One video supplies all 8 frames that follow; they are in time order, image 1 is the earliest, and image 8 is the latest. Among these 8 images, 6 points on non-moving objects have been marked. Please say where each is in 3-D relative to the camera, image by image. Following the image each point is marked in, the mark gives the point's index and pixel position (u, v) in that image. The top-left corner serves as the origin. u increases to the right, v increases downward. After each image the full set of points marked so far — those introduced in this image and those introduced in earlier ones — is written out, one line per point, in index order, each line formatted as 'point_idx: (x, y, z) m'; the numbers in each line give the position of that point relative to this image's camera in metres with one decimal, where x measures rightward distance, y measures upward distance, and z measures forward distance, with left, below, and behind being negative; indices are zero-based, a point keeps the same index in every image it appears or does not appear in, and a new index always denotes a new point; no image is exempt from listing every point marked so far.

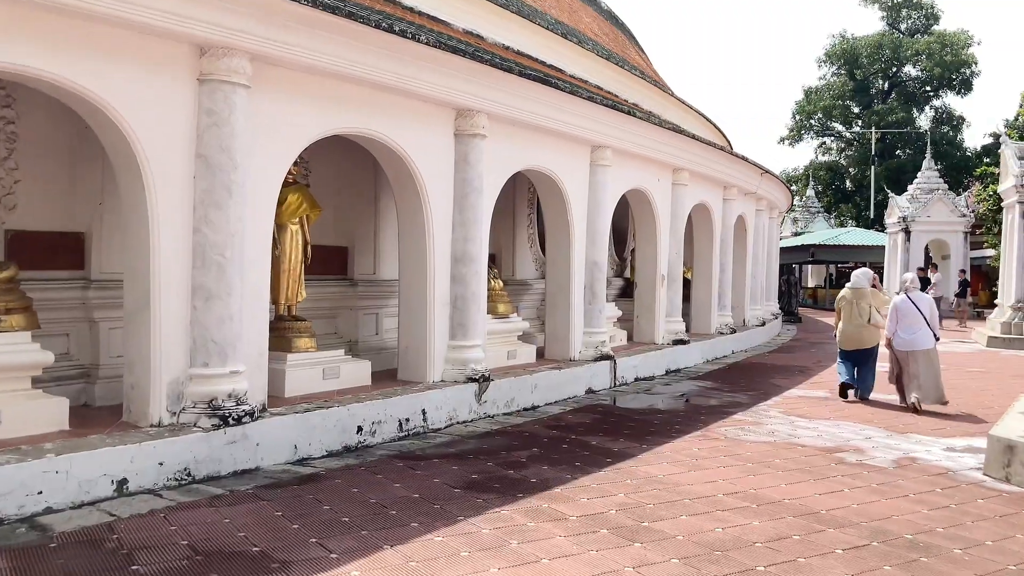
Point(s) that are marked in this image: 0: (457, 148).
0: (-0.5, +1.2, +8.0) m
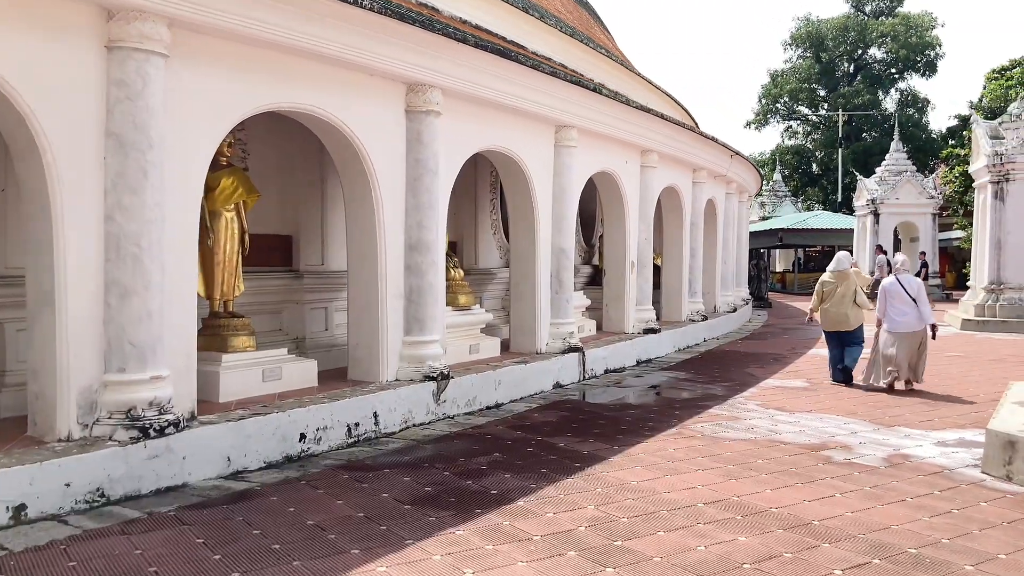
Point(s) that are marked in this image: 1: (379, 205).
0: (-0.8, +1.3, +7.4) m
1: (-1.1, +0.7, +7.1) m
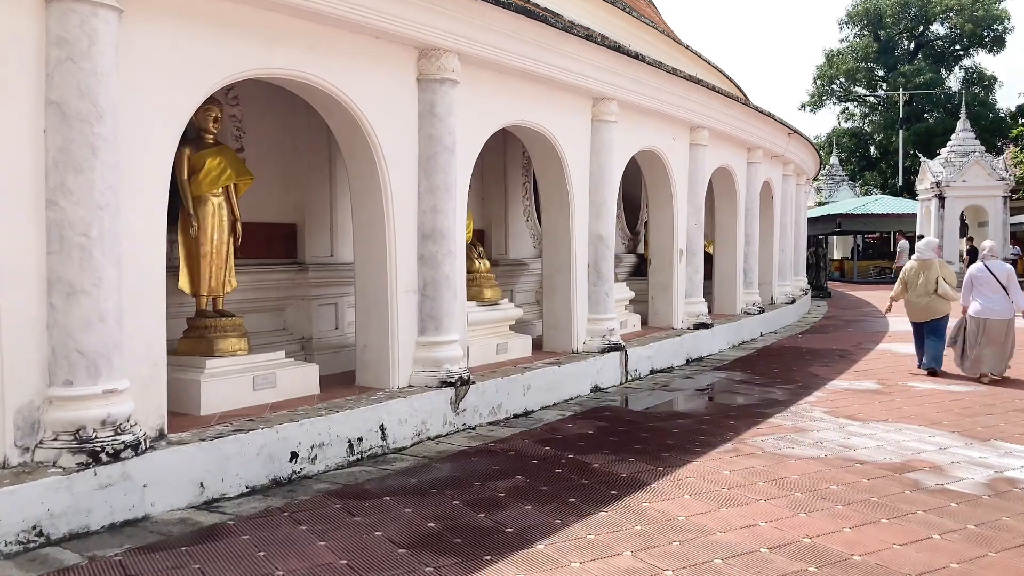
0: (-0.6, +1.4, +6.5) m
1: (-0.9, +0.7, +6.3) m
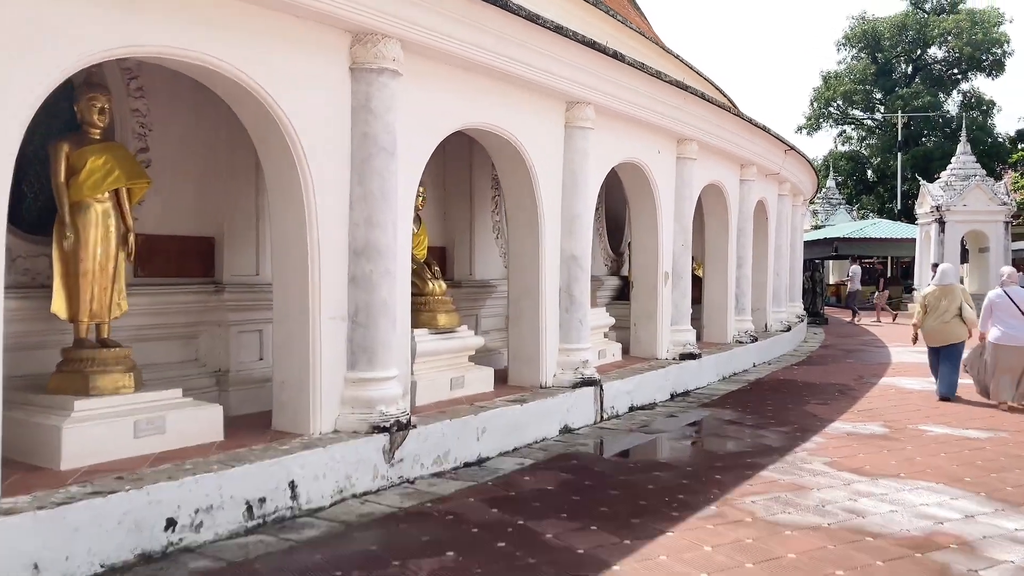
0: (-1.0, +1.2, +5.5) m
1: (-1.2, +0.5, +5.3) m
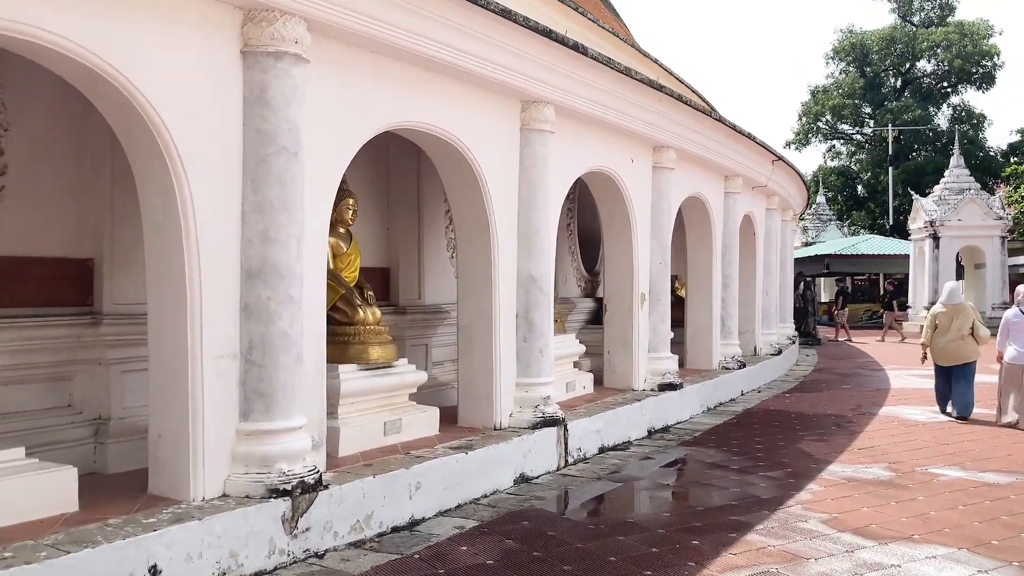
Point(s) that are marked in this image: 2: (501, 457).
0: (-1.3, +1.0, +4.5) m
1: (-1.5, +0.4, +4.3) m
2: (-0.1, -1.1, +6.1) m
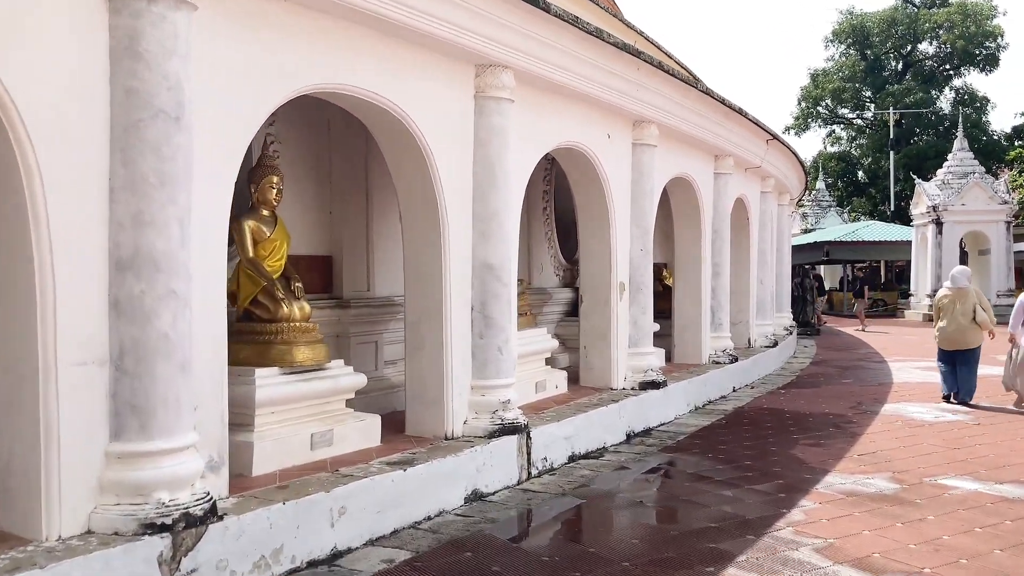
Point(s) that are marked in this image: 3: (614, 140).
0: (-1.6, +1.1, +3.7) m
1: (-1.8, +0.4, +3.5) m
2: (-0.4, -1.1, +5.3) m
3: (+0.9, +1.3, +7.8) m
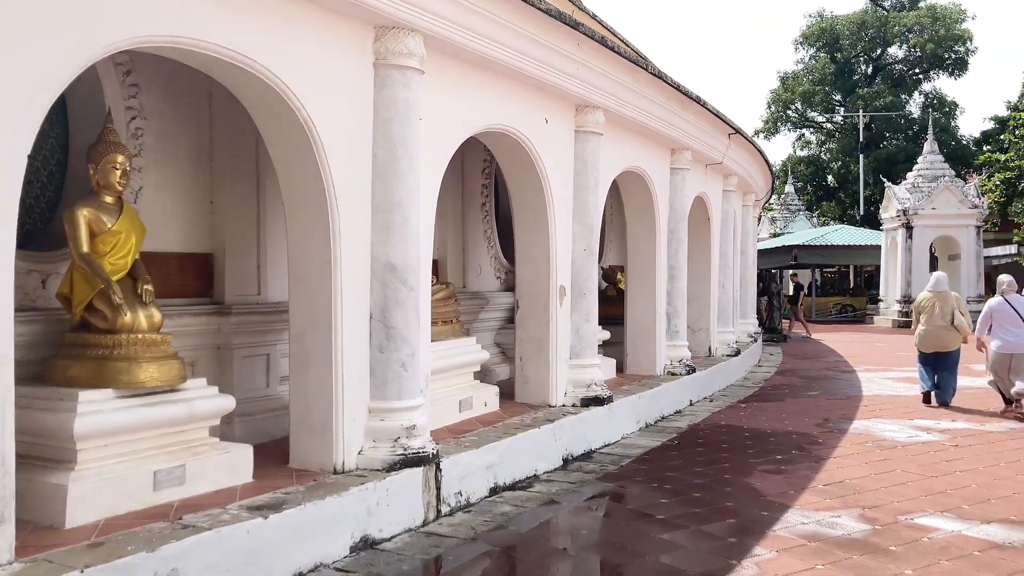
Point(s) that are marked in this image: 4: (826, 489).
0: (-2.1, +1.1, +2.7) m
1: (-2.3, +0.4, +2.5) m
2: (-0.9, -1.1, +4.4) m
3: (+0.3, +1.2, +6.9) m
4: (+2.0, -1.3, +5.9) m
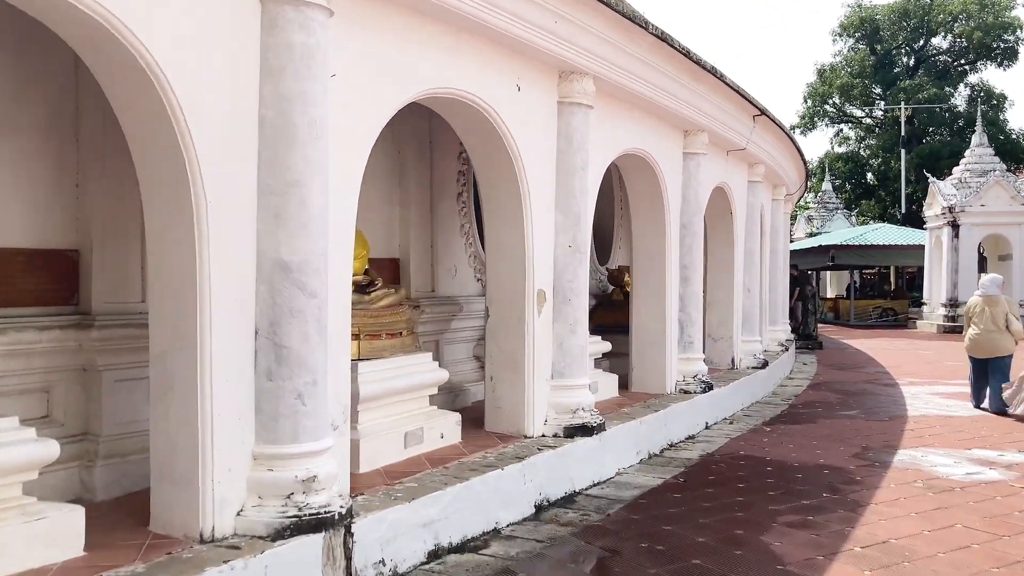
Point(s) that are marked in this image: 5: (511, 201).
0: (-2.5, +1.0, +1.6) m
1: (-2.7, +0.4, +1.3) m
2: (-1.2, -1.1, +3.2) m
3: (+0.1, +1.2, +5.7) m
4: (+1.8, -1.3, +4.5) m
5: (0.0, +0.6, +5.8) m
